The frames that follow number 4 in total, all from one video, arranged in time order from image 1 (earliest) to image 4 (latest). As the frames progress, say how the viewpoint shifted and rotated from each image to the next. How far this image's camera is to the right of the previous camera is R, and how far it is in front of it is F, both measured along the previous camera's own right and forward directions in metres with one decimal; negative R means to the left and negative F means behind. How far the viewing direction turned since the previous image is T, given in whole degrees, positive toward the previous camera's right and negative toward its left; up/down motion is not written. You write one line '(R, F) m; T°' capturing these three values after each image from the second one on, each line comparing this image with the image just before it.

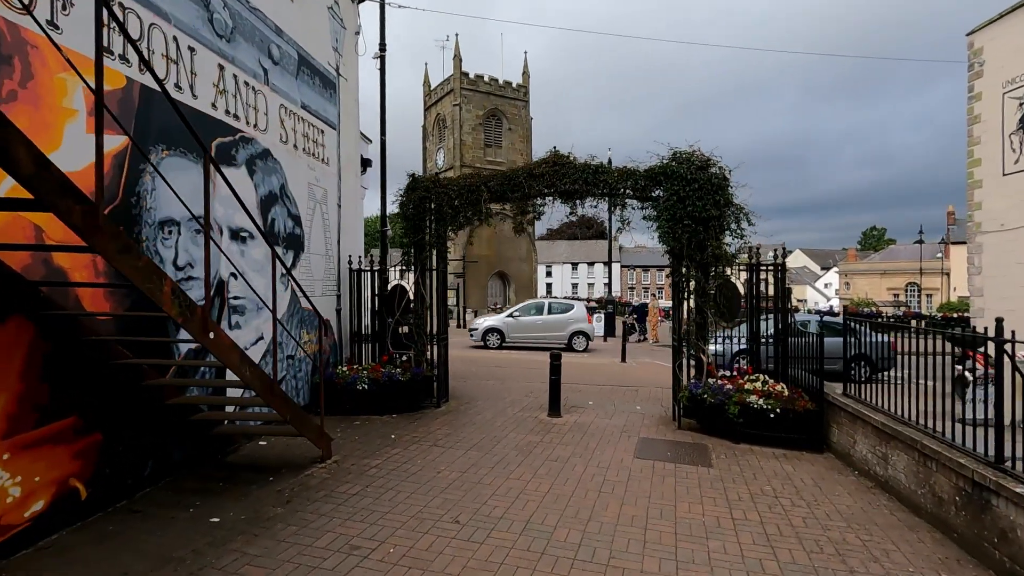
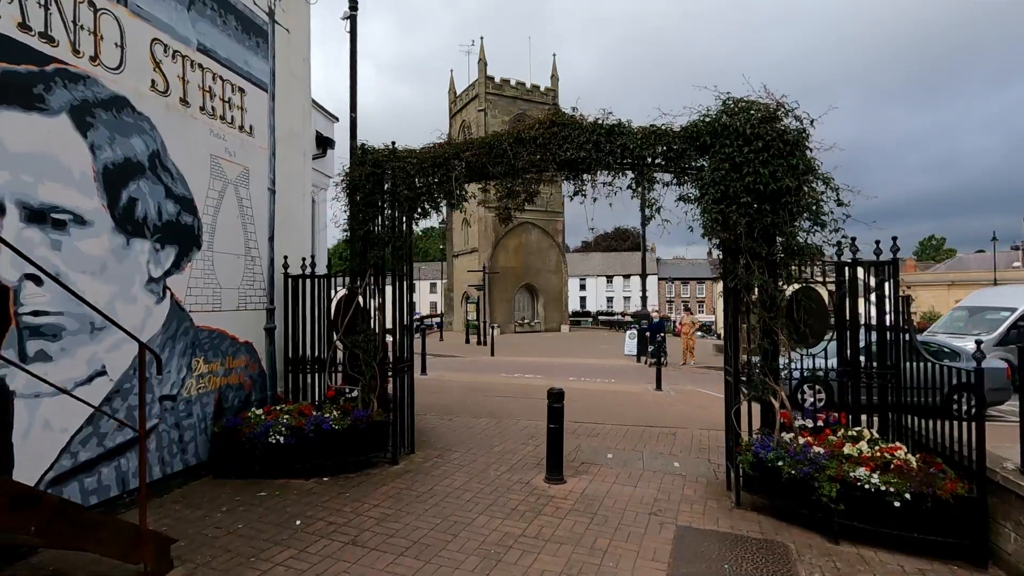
(+0.6, +2.3) m; -4°
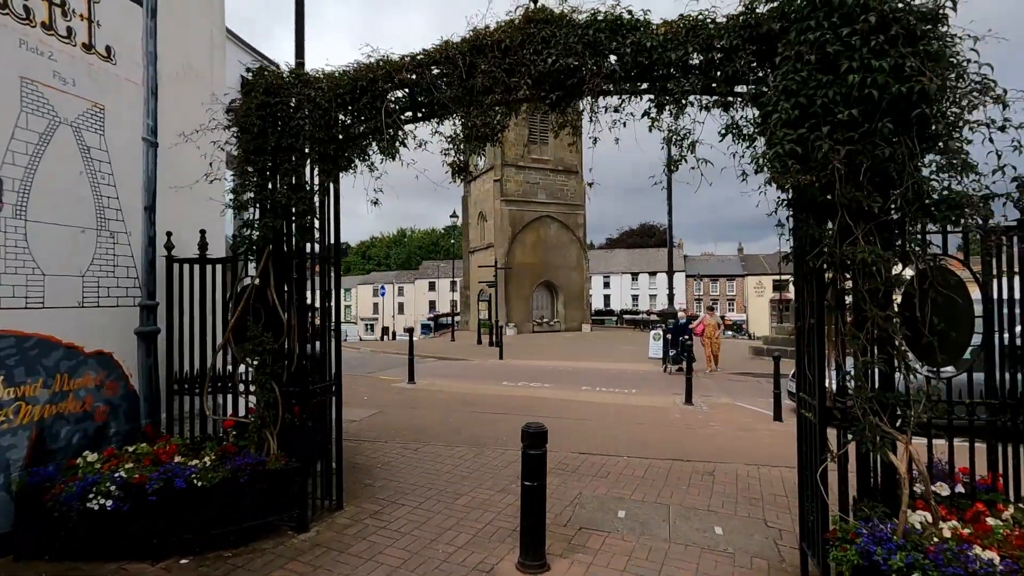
(+0.5, +2.0) m; -3°
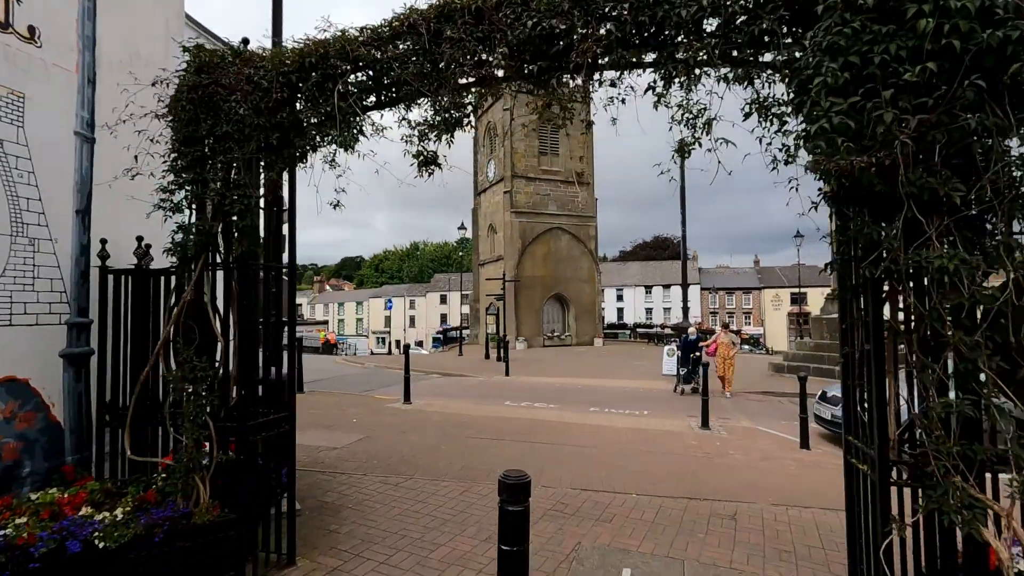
(+0.2, +0.7) m; -1°
